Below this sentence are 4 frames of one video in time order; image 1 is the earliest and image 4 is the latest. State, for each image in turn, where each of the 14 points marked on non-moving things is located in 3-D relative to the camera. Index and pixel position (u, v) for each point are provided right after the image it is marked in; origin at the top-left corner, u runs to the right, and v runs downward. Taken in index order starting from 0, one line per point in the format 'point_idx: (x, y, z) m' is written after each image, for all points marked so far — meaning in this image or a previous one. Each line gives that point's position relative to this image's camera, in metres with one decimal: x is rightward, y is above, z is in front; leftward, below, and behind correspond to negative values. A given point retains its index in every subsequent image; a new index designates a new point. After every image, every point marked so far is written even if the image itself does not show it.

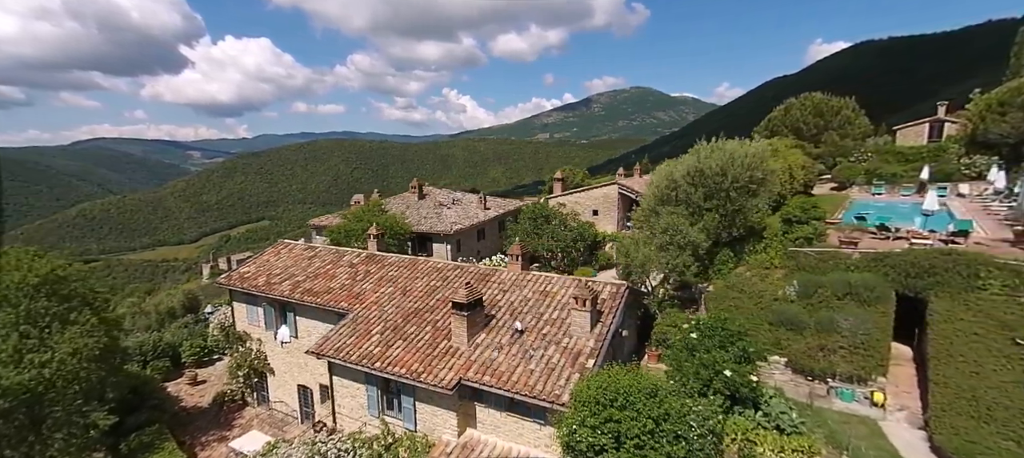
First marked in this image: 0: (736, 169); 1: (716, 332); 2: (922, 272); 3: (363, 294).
0: (+8.6, +2.3, +18.8) m
1: (+5.0, -2.5, +11.5) m
2: (+11.8, -1.2, +13.6) m
3: (-5.2, -2.2, +16.3) m
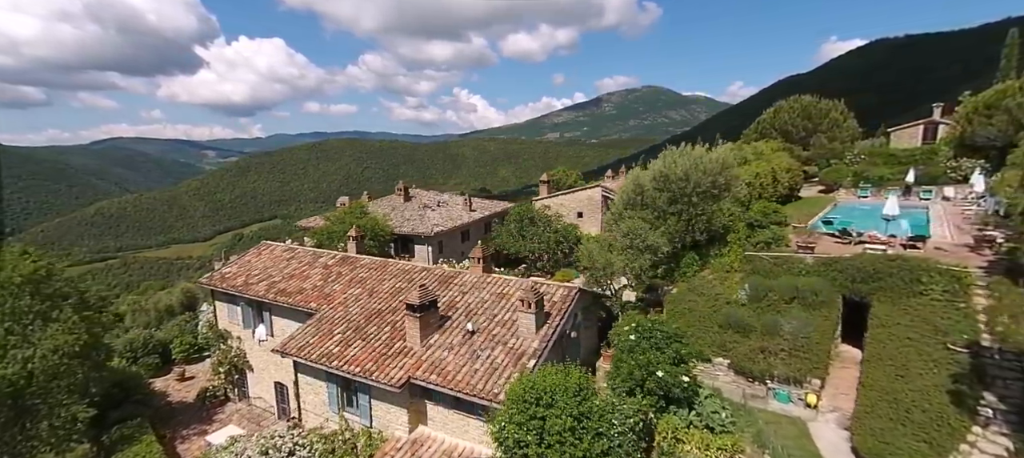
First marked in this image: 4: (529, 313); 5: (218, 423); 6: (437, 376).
0: (+7.4, +2.2, +19.1) m
1: (+3.6, -2.6, +12.0) m
2: (+10.5, -1.4, +13.9) m
3: (-6.5, -2.4, +16.9) m
4: (+0.5, -2.2, +12.5) m
5: (-12.1, -8.0, +19.4) m
6: (-1.9, -3.7, +11.9) m
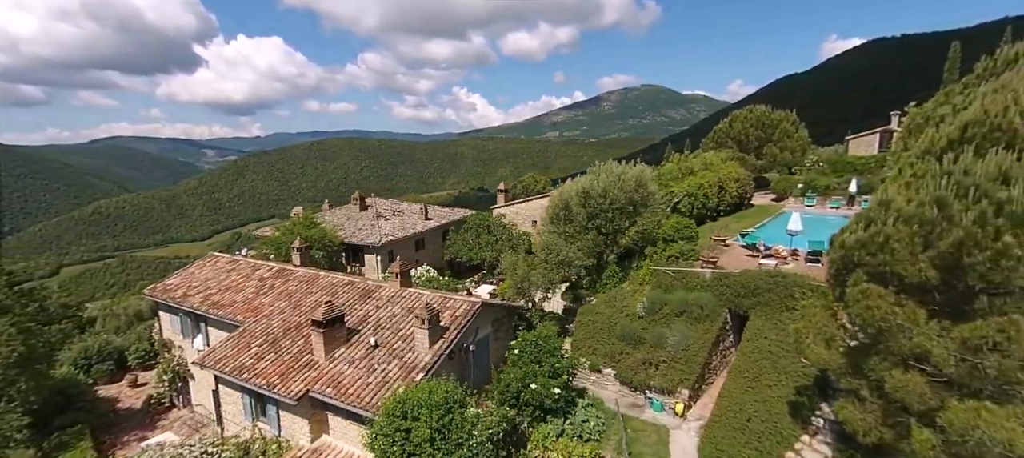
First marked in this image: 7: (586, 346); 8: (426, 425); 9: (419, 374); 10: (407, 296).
0: (+4.4, +1.6, +20.0) m
1: (+0.6, -3.2, +12.8) m
2: (+7.5, -2.0, +14.9) m
3: (-9.5, -2.9, +17.7) m
4: (-2.5, -2.8, +13.3) m
5: (-15.1, -8.6, +20.2) m
6: (-4.8, -4.3, +12.7) m
7: (+2.4, -3.9, +15.7) m
8: (-1.9, -4.3, +10.3) m
9: (-2.5, -3.9, +12.5) m
10: (-3.6, -2.3, +16.2) m
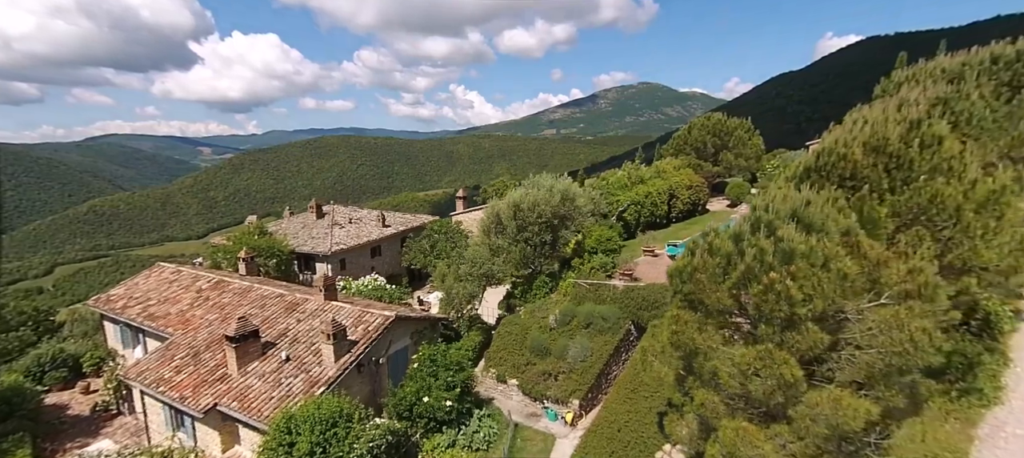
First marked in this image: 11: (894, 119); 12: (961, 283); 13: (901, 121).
0: (+1.4, +1.1, +20.7) m
1: (-2.3, -3.8, +13.5) m
2: (+4.5, -2.5, +15.6) m
3: (-12.4, -3.5, +18.3) m
4: (-5.4, -3.4, +13.9) m
5: (-18.1, -9.1, +20.7) m
6: (-7.7, -4.9, +13.4) m
7: (-0.5, -4.5, +16.4) m
8: (-4.7, -4.9, +11.0) m
9: (-5.4, -4.4, +13.2) m
10: (-6.5, -2.8, +16.8) m
11: (+8.9, +2.5, +10.9) m
12: (+9.2, -1.1, +9.7) m
13: (+9.0, +2.5, +10.9) m
